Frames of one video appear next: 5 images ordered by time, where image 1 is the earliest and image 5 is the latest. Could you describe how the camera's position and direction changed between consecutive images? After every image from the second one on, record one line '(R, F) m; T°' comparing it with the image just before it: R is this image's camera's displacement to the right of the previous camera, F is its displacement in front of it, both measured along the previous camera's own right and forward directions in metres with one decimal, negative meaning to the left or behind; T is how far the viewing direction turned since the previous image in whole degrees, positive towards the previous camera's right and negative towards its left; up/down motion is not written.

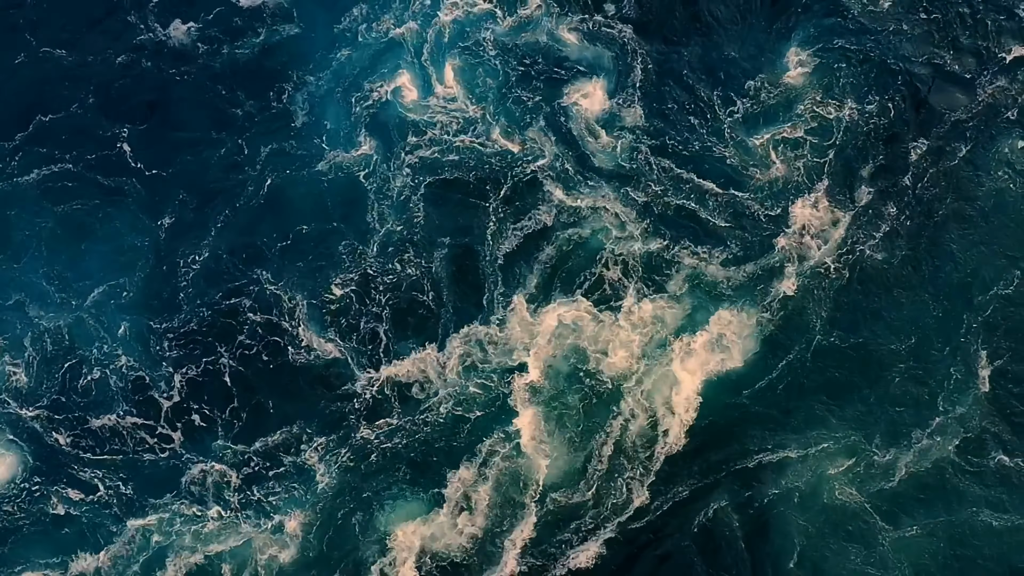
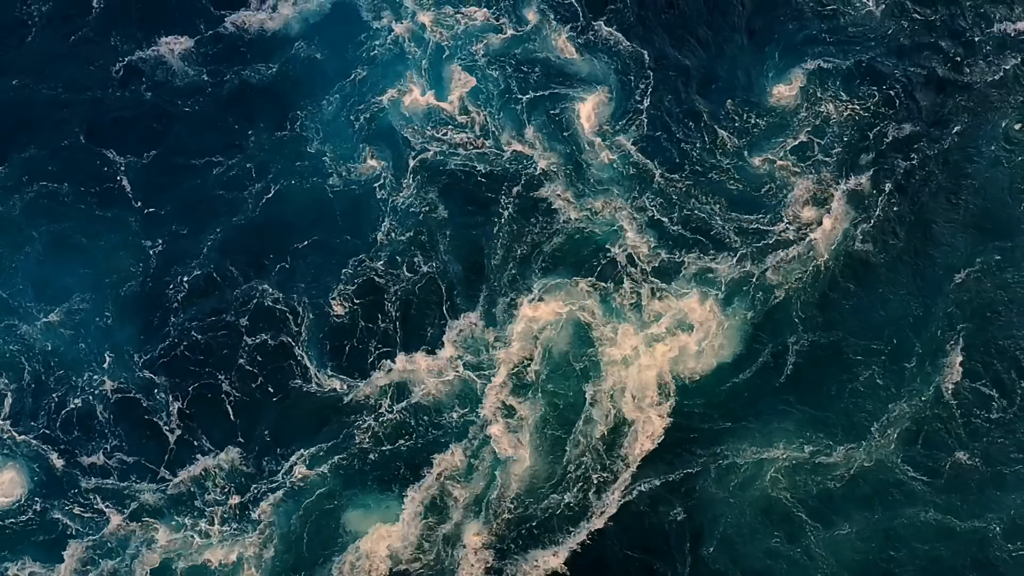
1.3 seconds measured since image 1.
(+4.9, -2.0) m; -4°
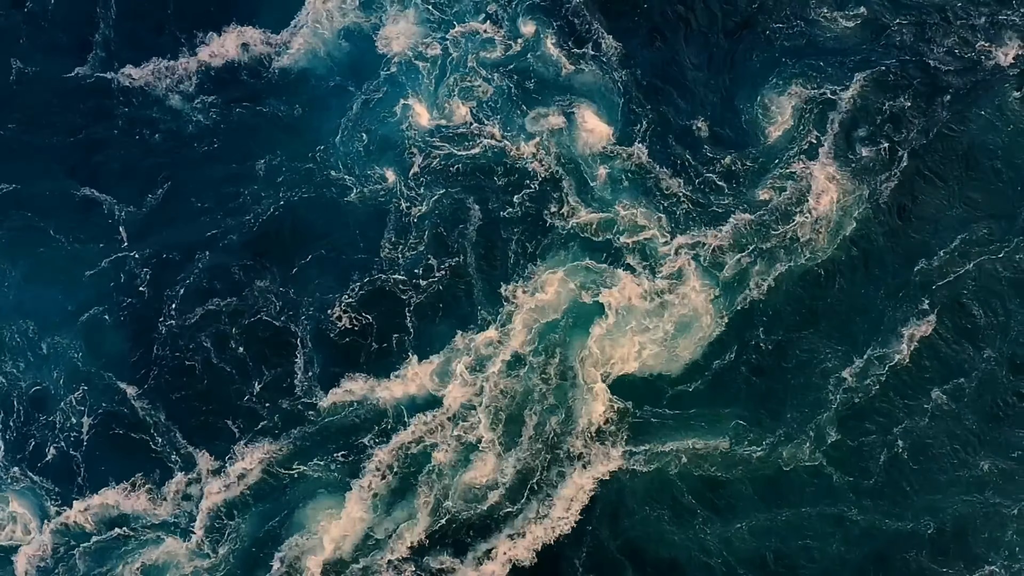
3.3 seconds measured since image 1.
(+8.6, -2.1) m; -6°
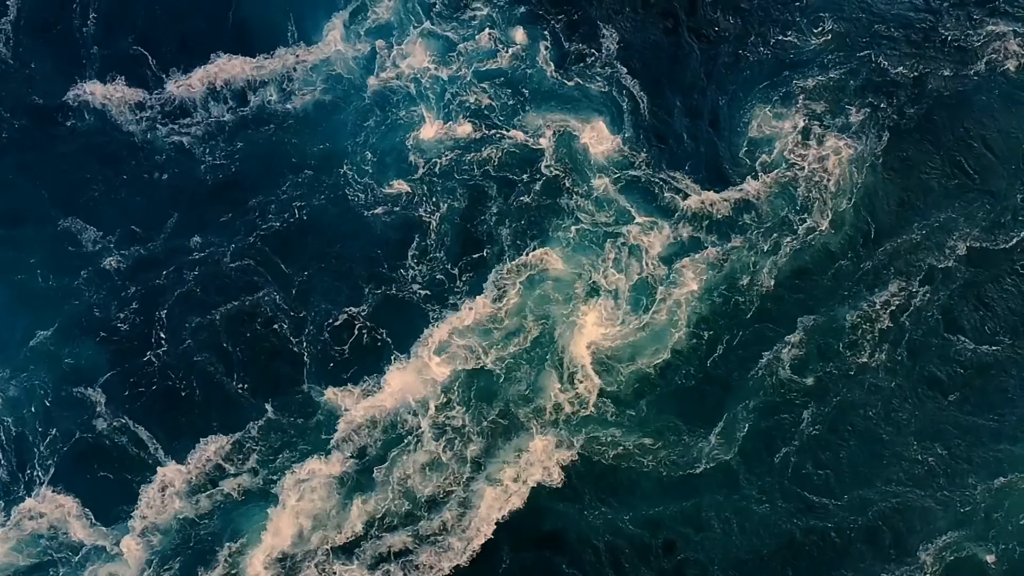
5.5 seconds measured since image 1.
(+9.1, -1.4) m; -6°
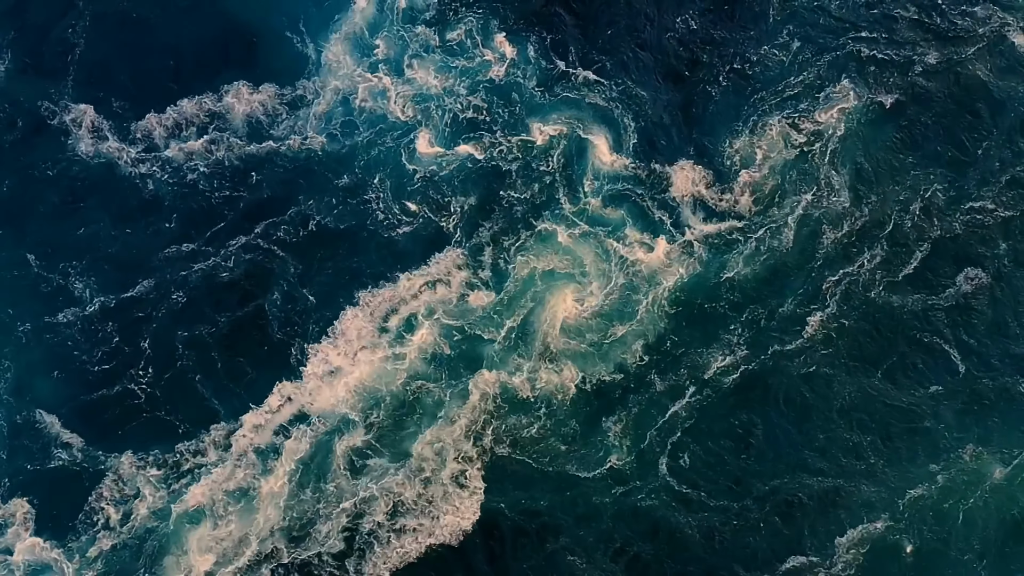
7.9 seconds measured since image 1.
(+10.2, -0.6) m; -6°
